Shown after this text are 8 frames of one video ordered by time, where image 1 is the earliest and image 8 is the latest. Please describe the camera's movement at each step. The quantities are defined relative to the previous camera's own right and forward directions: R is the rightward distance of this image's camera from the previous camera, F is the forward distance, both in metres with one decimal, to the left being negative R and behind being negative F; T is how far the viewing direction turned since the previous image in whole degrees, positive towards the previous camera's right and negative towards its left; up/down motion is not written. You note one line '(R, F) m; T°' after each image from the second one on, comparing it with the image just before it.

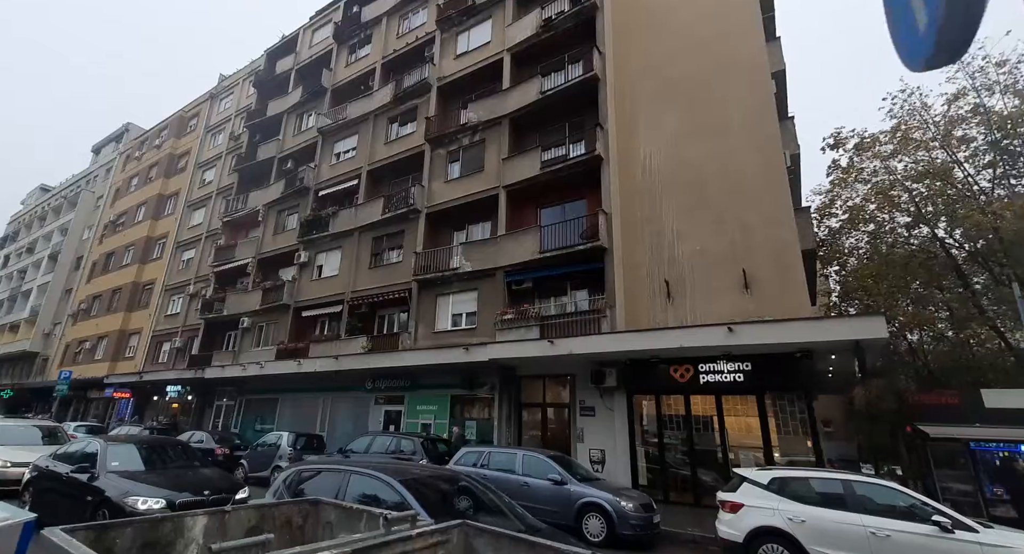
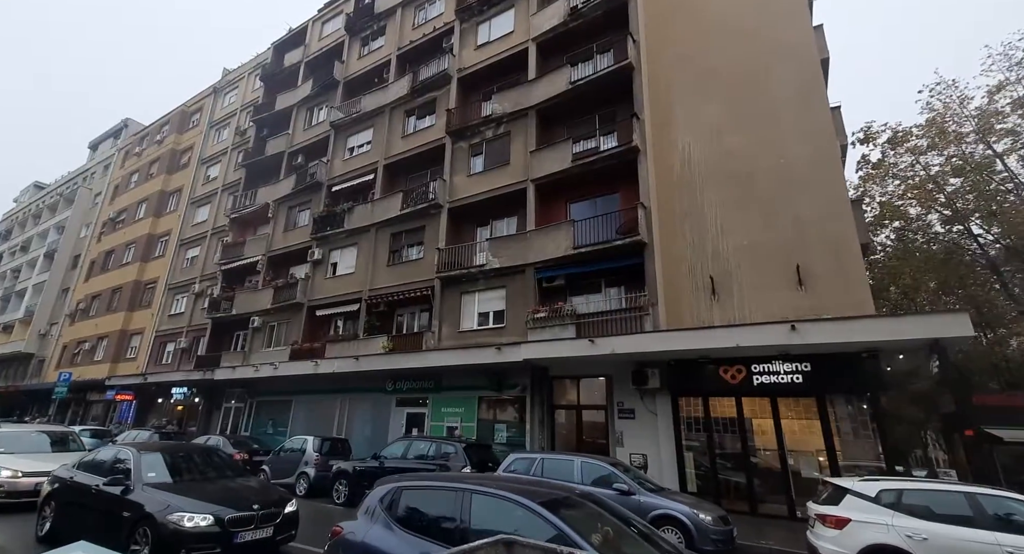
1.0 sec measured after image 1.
(-1.0, +0.6) m; 0°
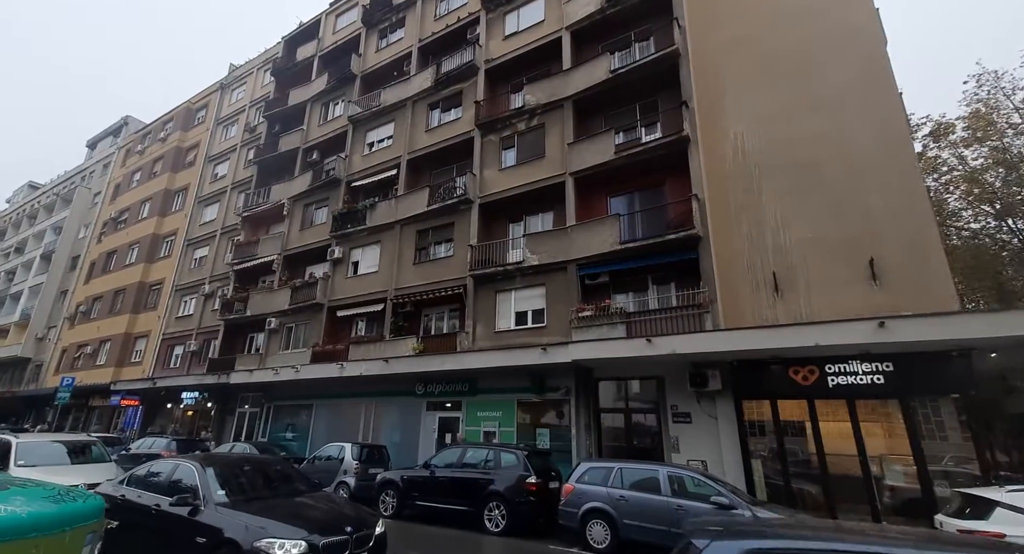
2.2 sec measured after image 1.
(-1.3, +0.7) m; +1°
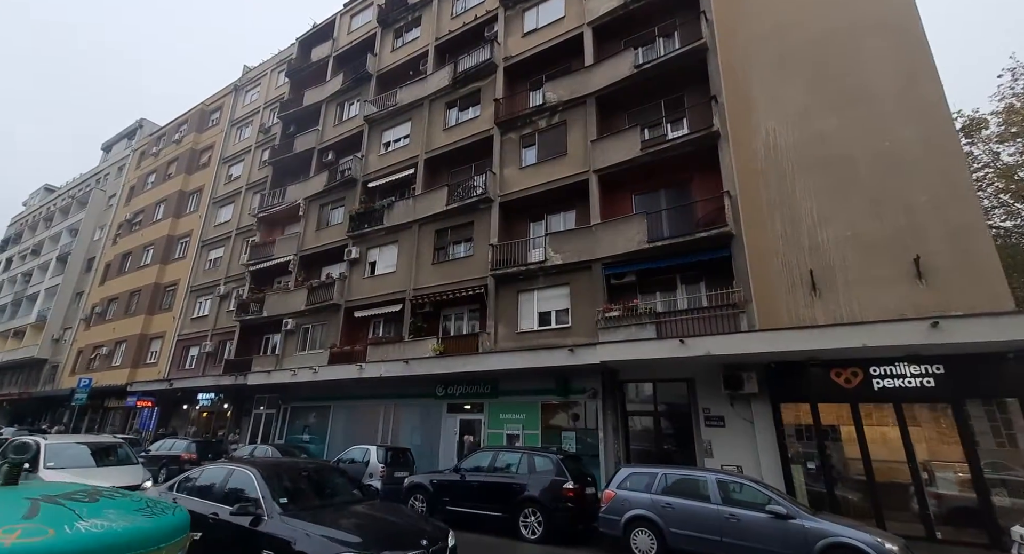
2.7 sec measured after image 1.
(-0.5, +0.3) m; -1°
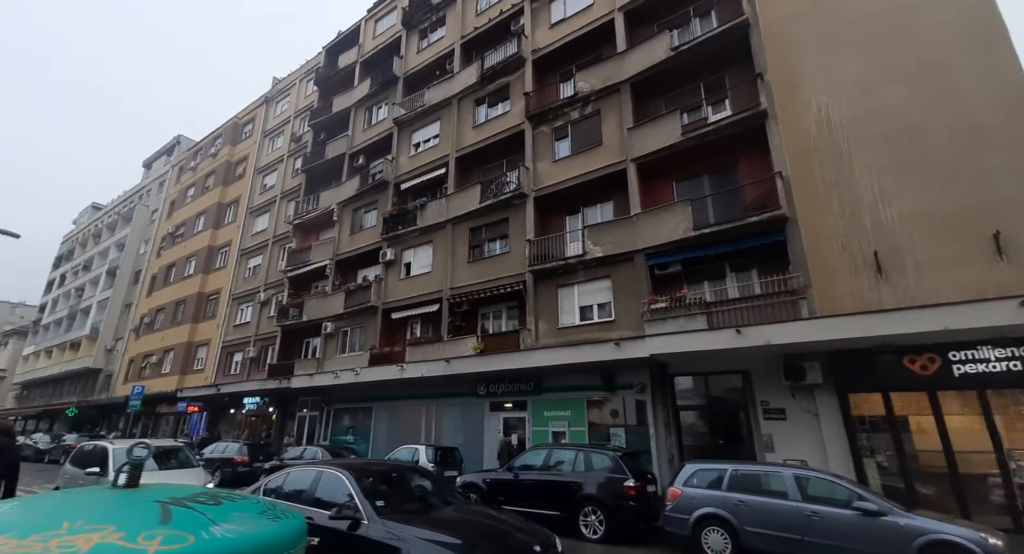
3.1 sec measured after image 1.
(-0.4, +0.2) m; -3°
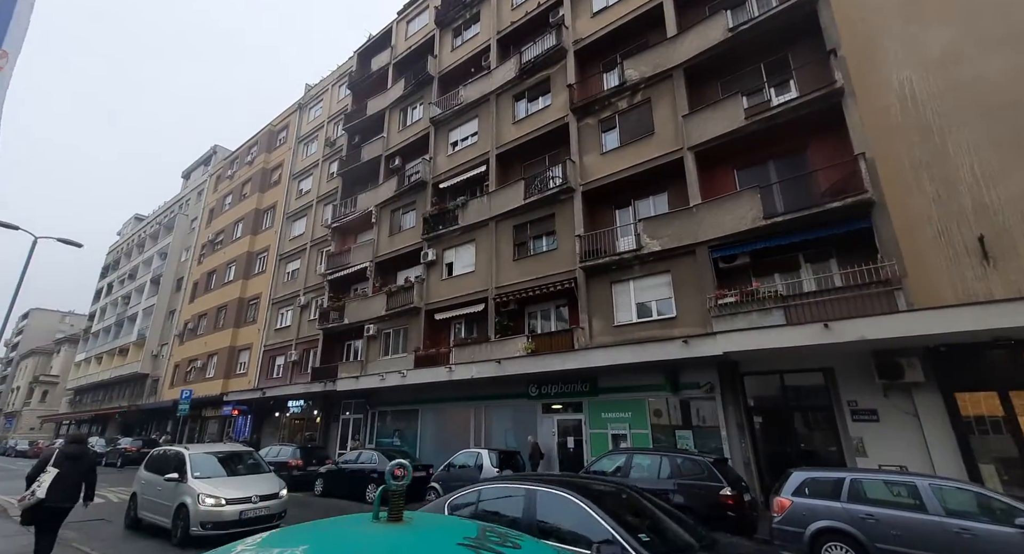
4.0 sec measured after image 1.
(-0.9, +0.5) m; -3°
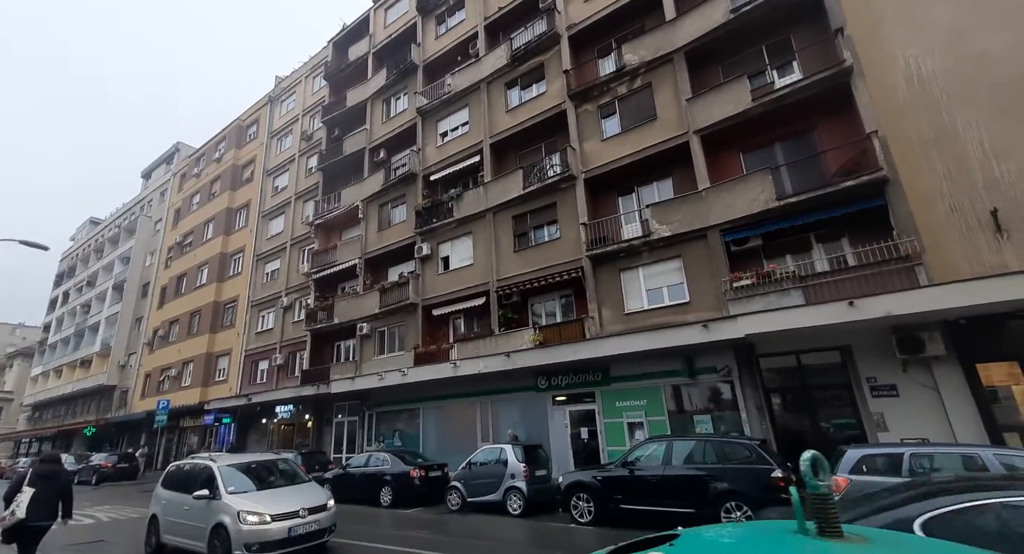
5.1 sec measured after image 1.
(-1.0, +0.4) m; +3°
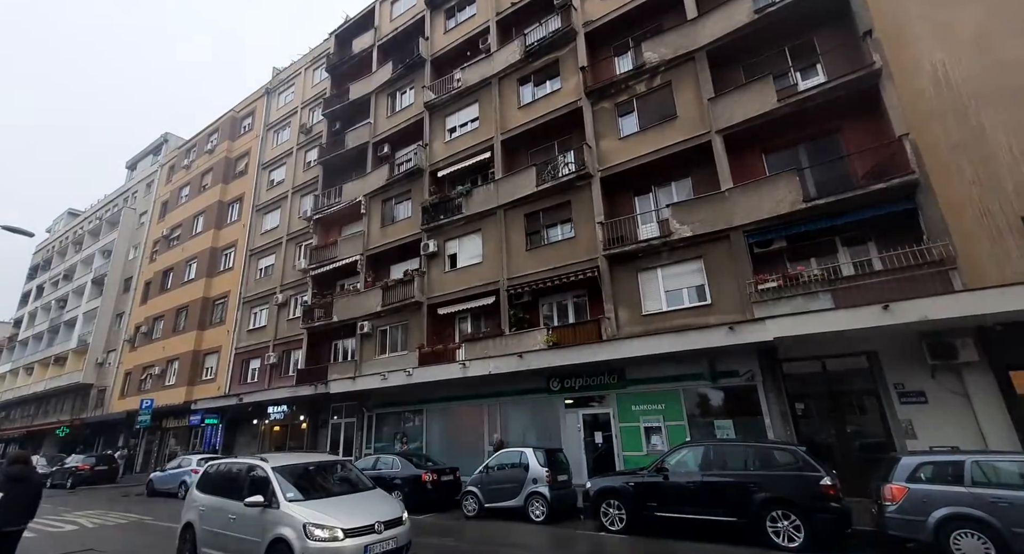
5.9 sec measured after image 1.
(-0.8, +0.4) m; +2°
